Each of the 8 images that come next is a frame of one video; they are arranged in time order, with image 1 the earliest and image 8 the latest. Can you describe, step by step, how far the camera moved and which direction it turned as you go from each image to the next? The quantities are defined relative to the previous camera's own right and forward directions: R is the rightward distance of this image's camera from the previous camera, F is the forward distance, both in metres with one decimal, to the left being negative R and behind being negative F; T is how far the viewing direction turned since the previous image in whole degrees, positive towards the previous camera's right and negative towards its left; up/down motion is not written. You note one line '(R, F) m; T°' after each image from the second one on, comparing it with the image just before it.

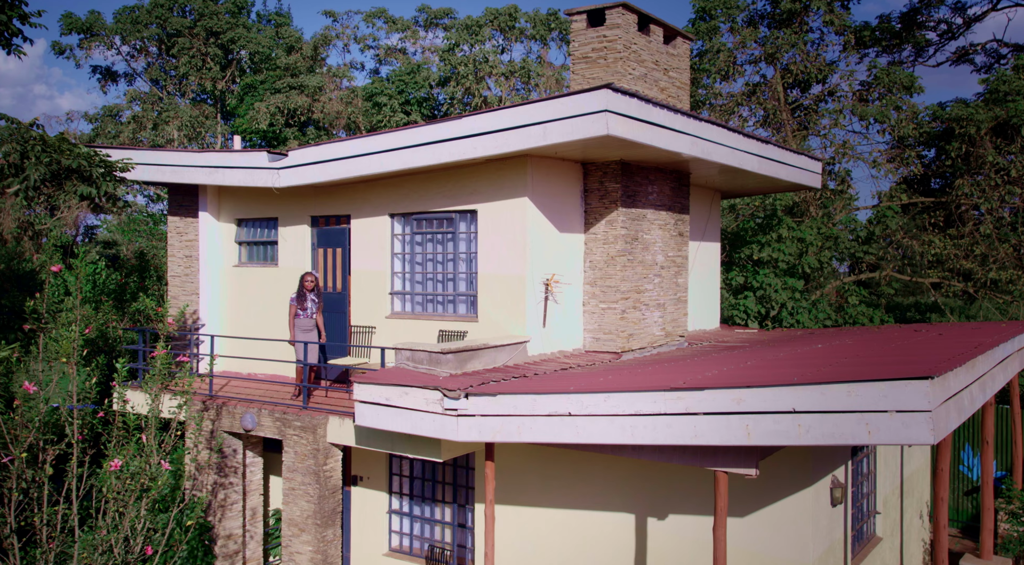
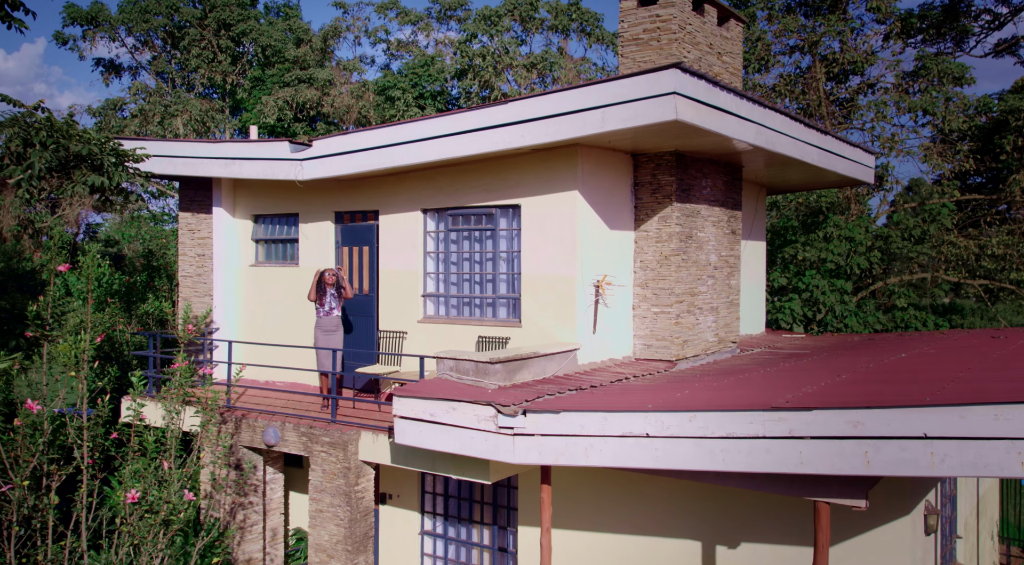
(-0.6, +1.0) m; 0°
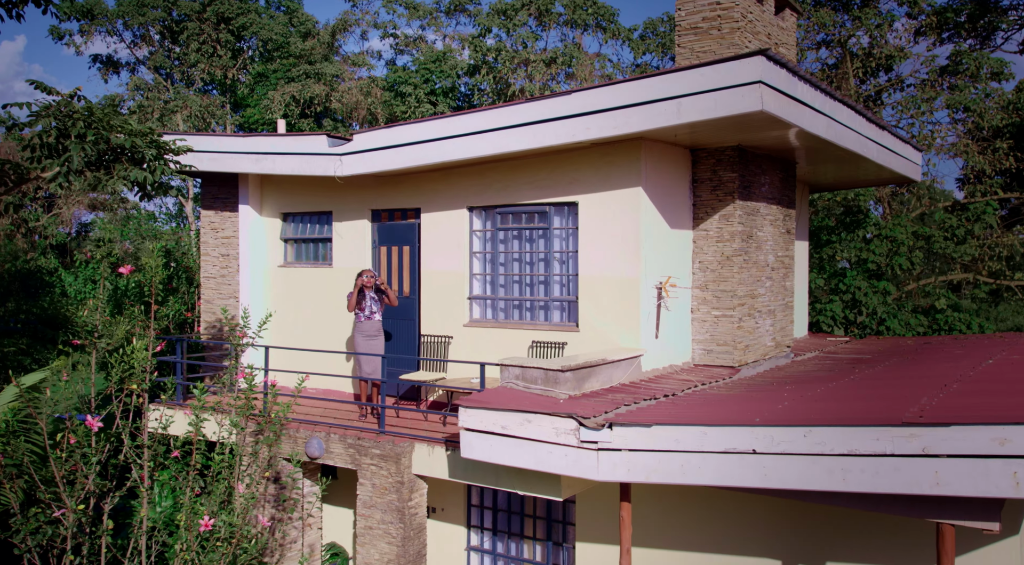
(-0.8, +0.6) m; +1°
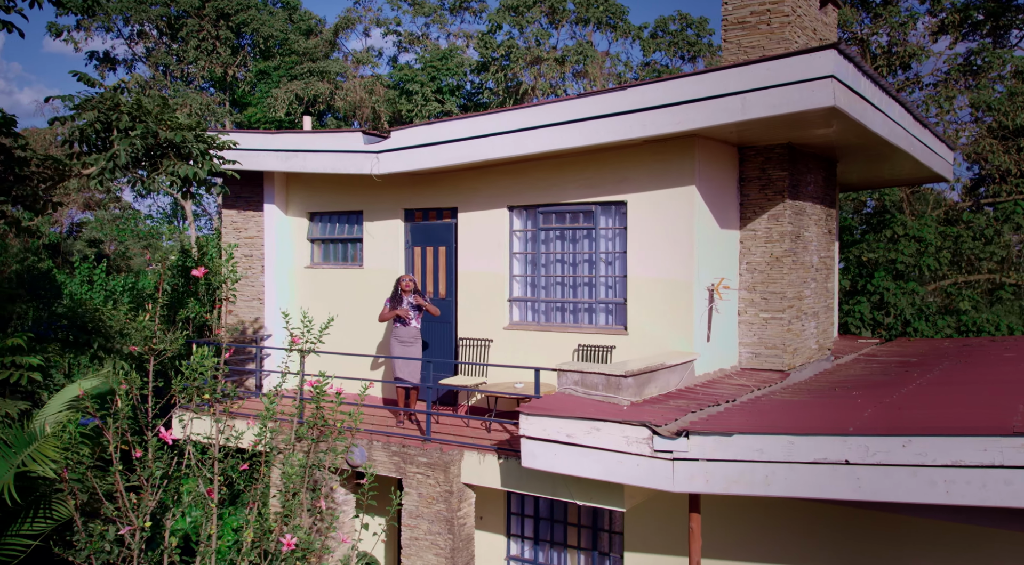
(-0.7, +0.3) m; +1°
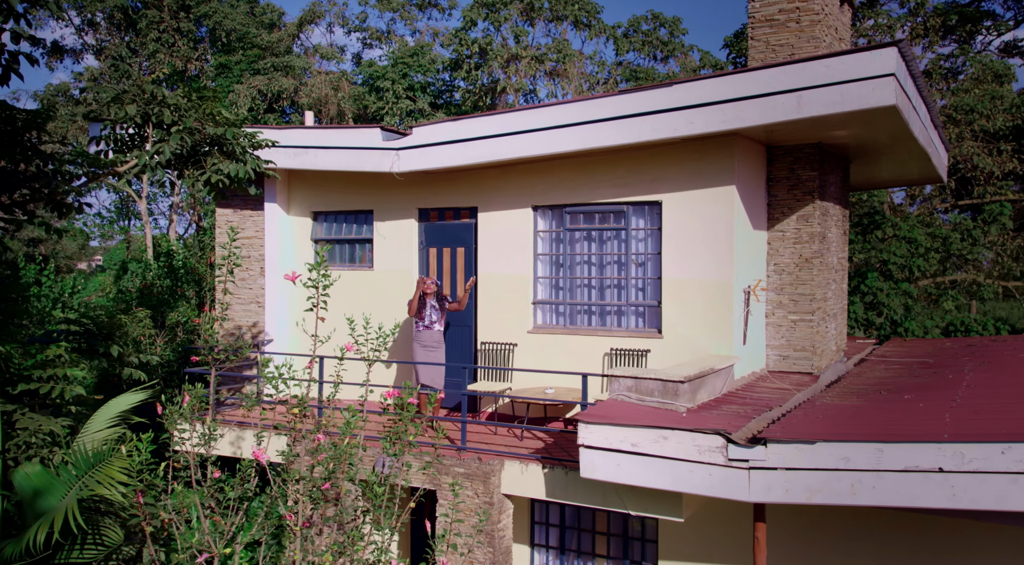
(-1.0, +0.4) m; +4°
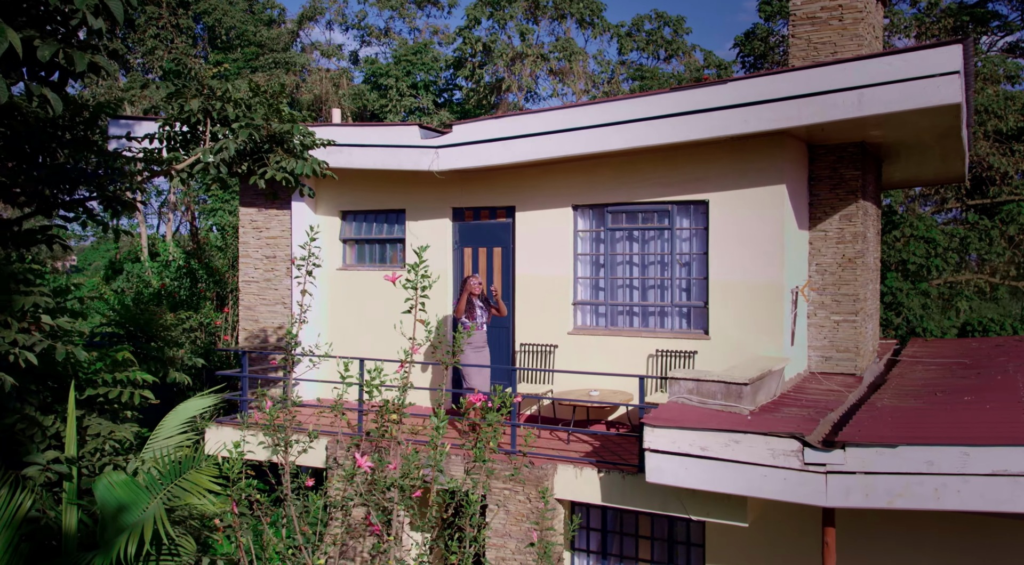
(-0.7, +0.2) m; +1°
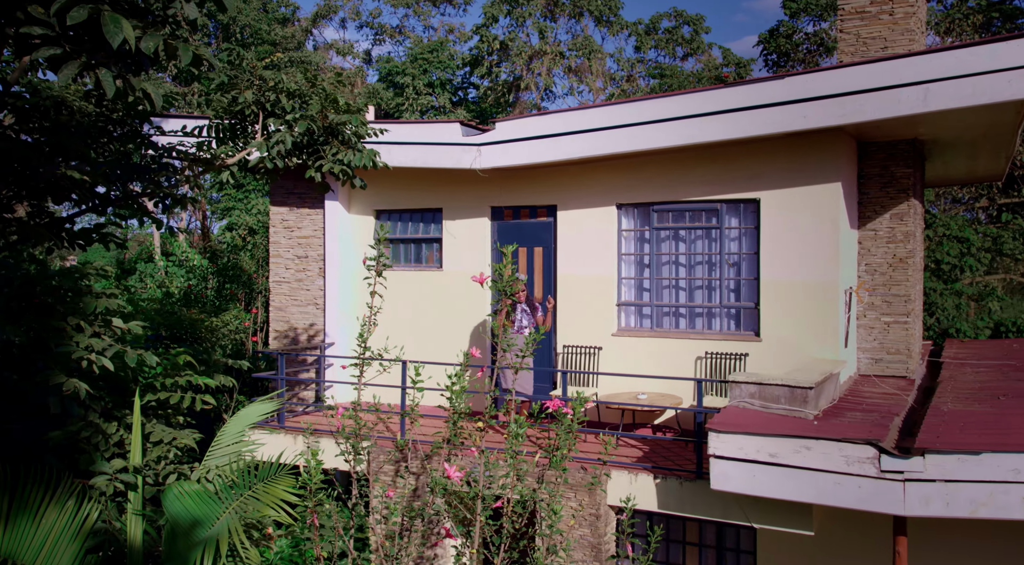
(-0.5, +0.2) m; 0°
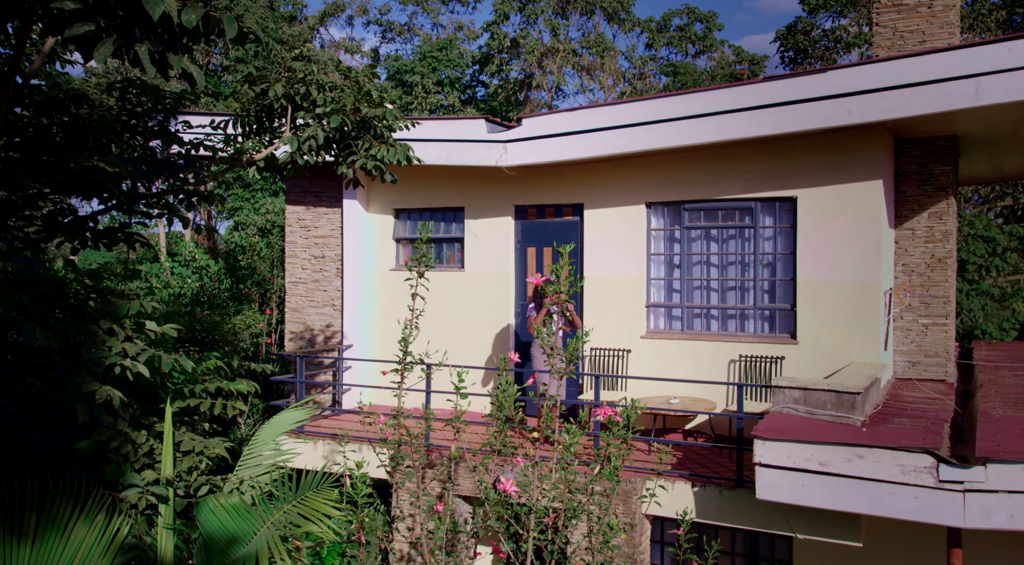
(-0.3, +0.3) m; 0°
